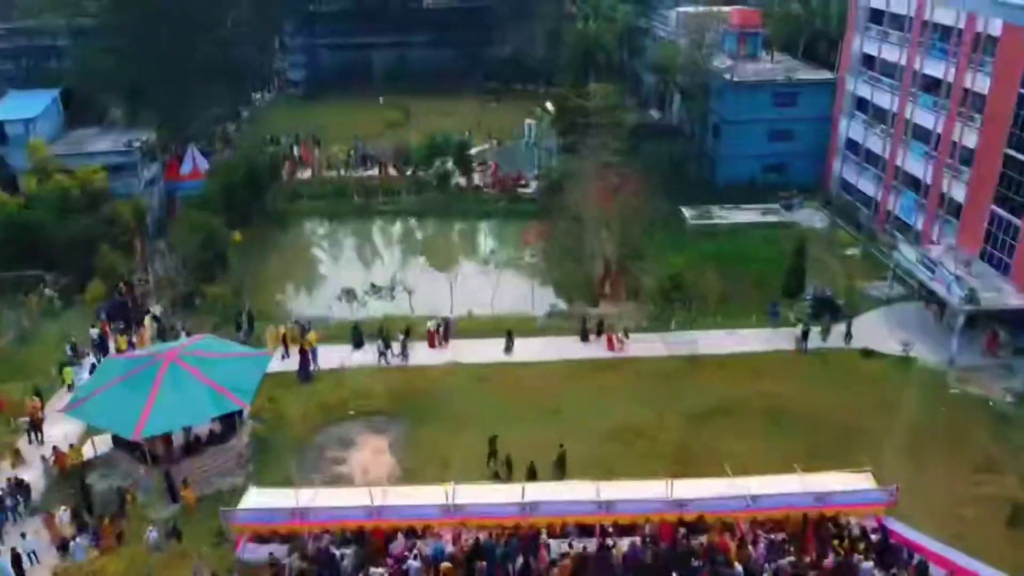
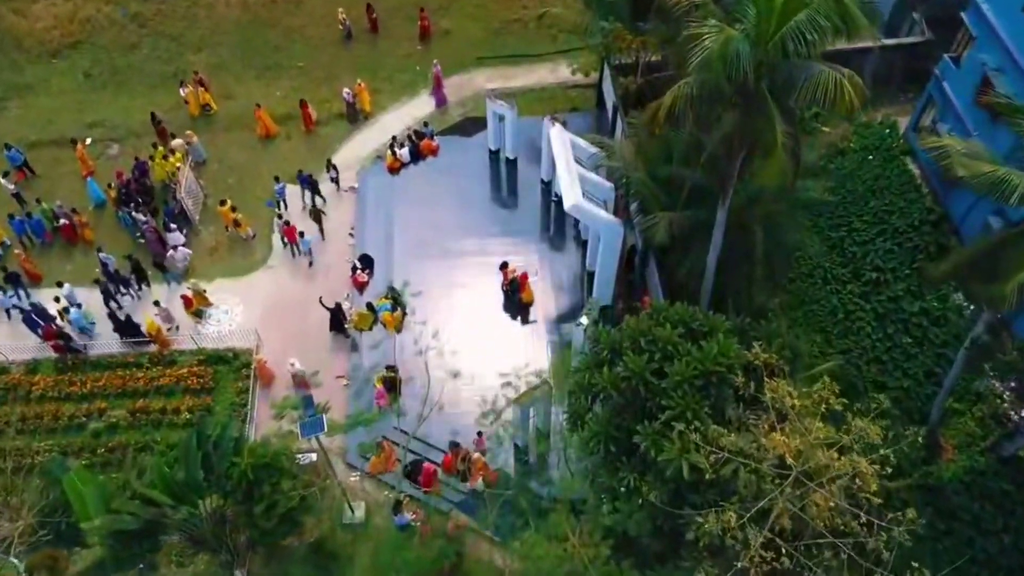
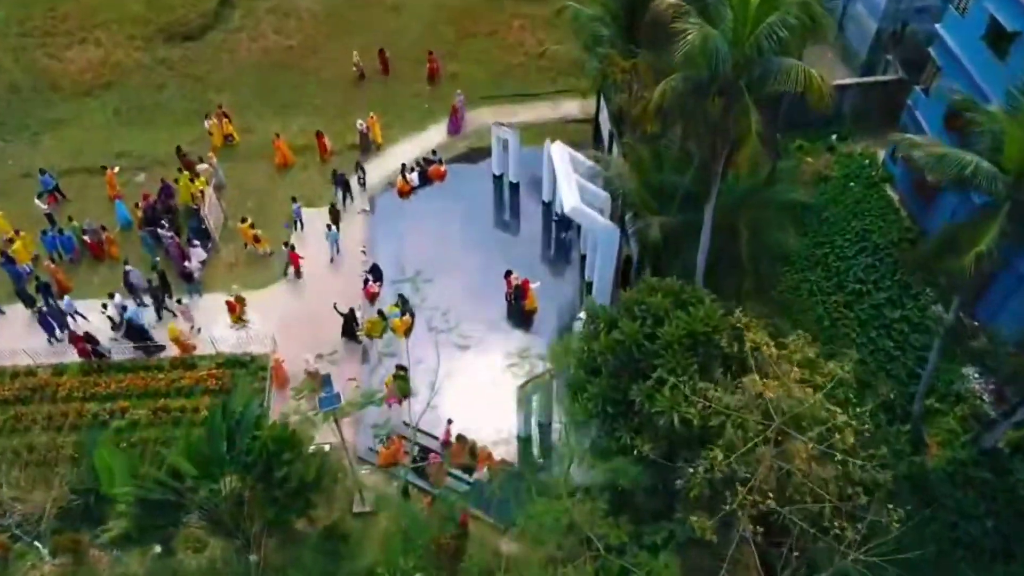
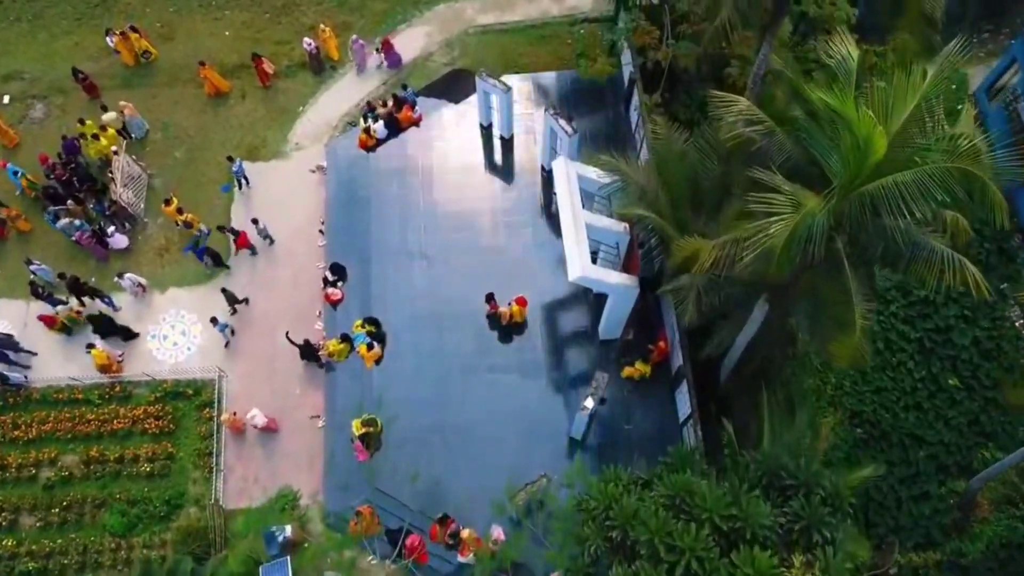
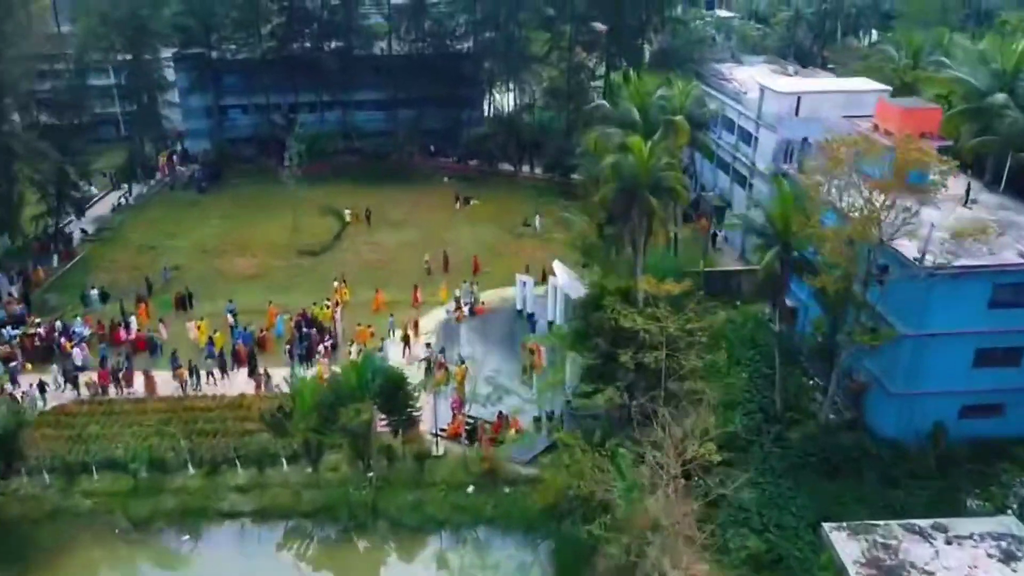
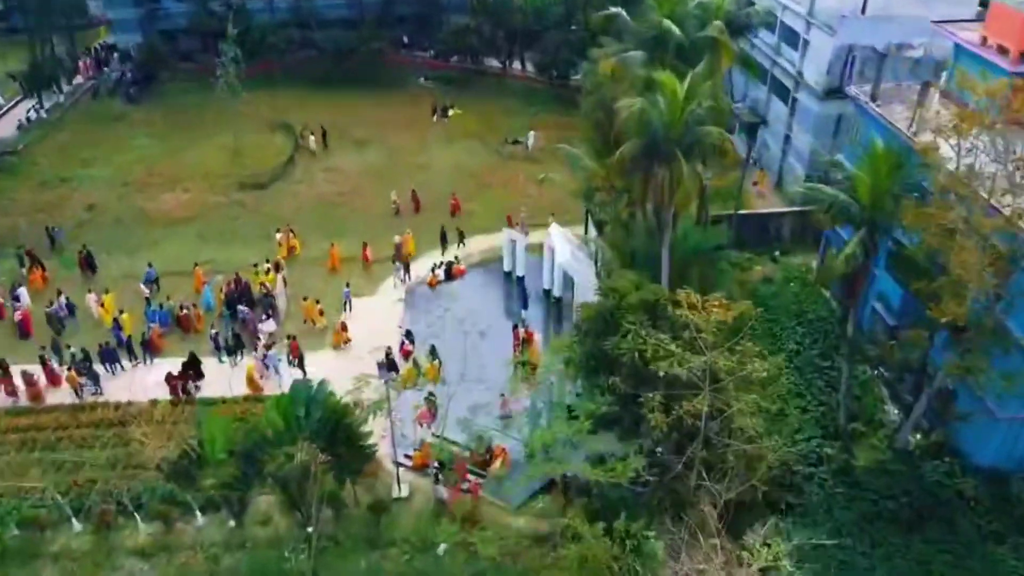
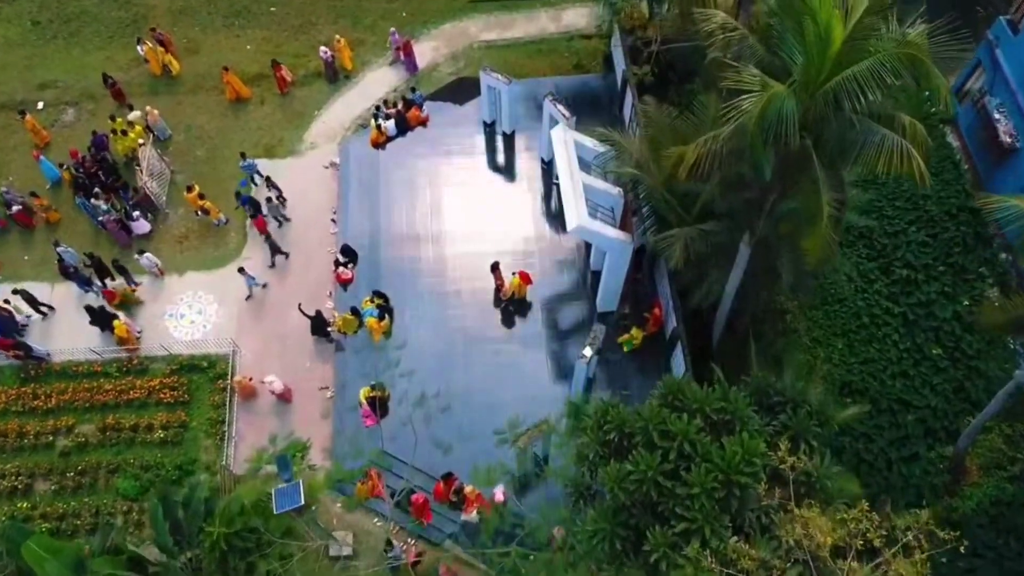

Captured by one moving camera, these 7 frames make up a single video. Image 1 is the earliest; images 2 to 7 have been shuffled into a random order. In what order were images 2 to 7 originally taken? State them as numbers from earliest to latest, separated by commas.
5, 6, 3, 2, 7, 4
